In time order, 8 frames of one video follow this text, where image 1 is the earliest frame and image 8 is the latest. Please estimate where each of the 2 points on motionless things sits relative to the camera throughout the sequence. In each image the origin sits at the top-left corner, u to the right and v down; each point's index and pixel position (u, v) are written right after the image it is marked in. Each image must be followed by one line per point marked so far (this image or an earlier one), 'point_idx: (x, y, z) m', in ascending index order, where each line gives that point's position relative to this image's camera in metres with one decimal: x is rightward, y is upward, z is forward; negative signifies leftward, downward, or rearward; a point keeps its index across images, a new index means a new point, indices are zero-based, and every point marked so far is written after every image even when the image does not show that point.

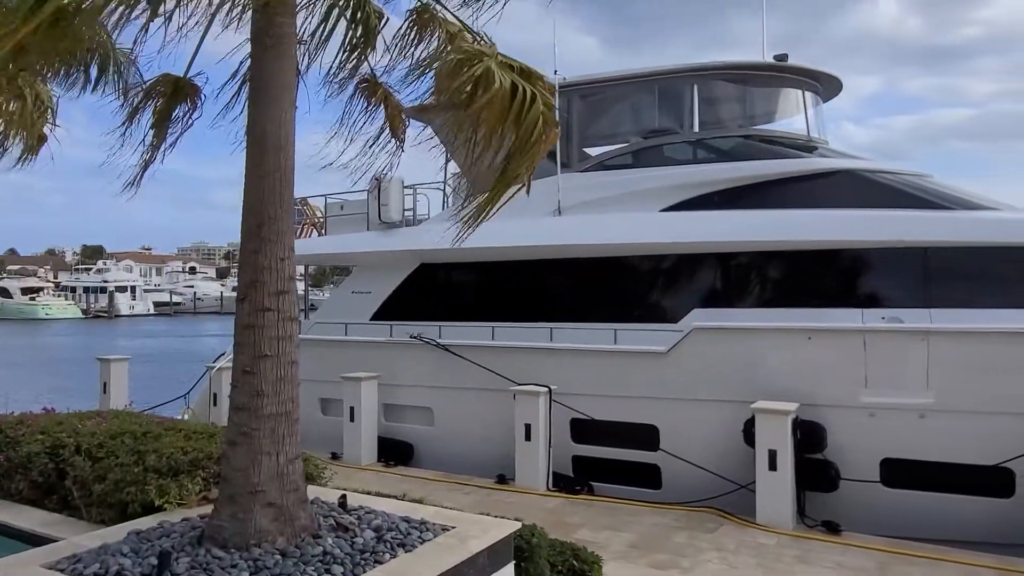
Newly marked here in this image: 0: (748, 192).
0: (+2.2, +0.9, +6.9) m
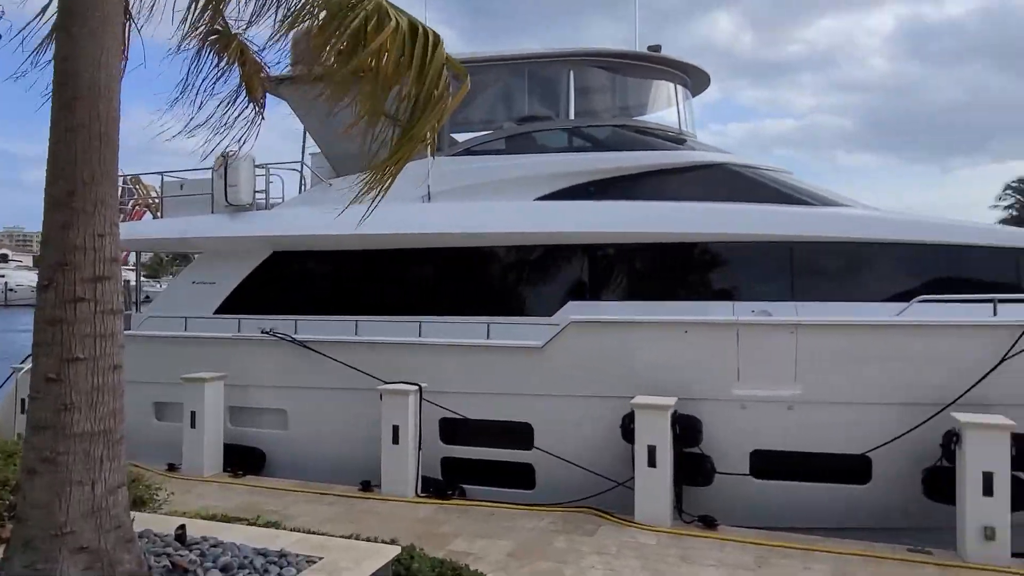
0: (+1.0, +1.0, +6.8) m
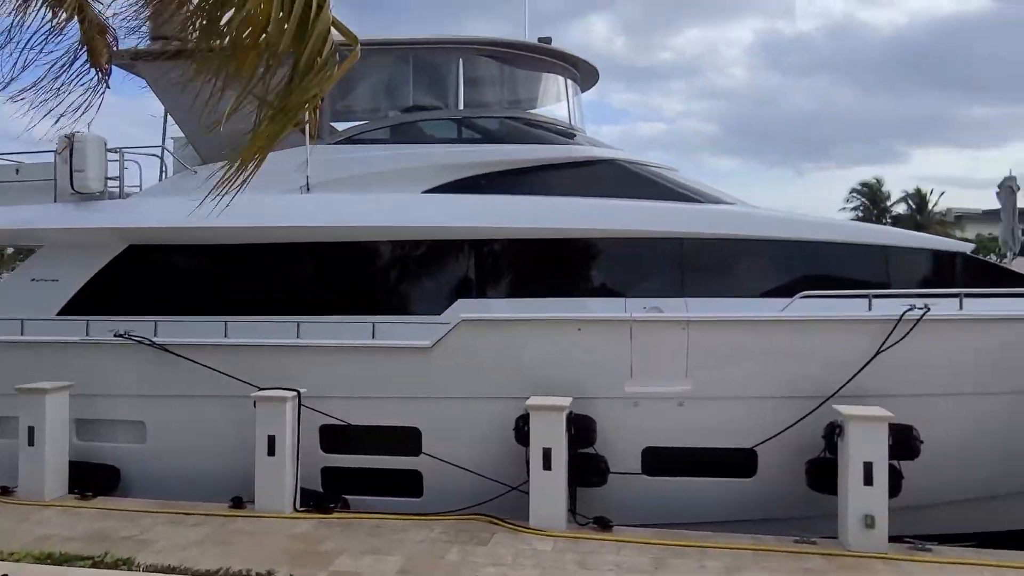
0: (0.0, +1.0, +6.6) m
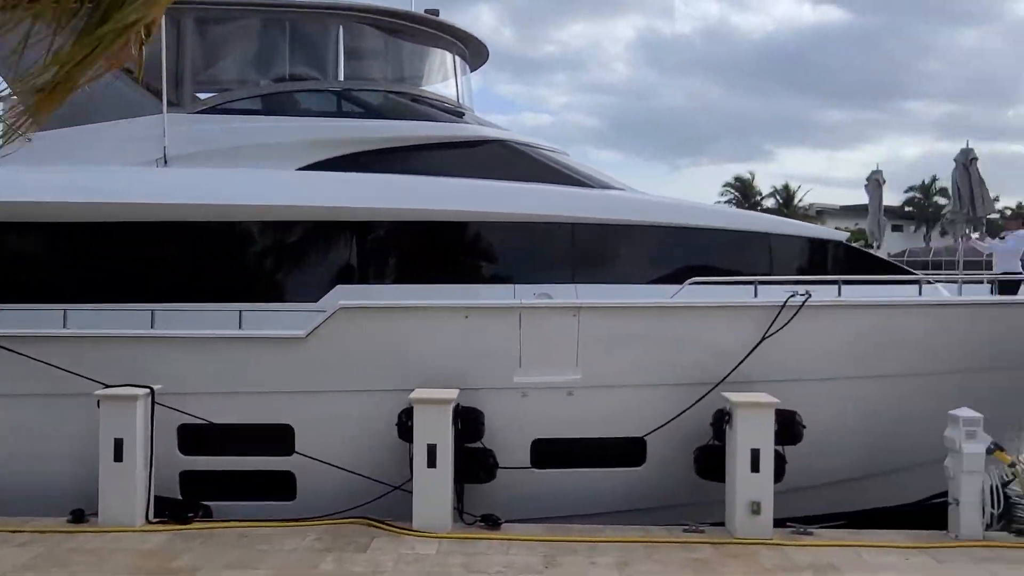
0: (-1.0, +1.1, +6.2) m
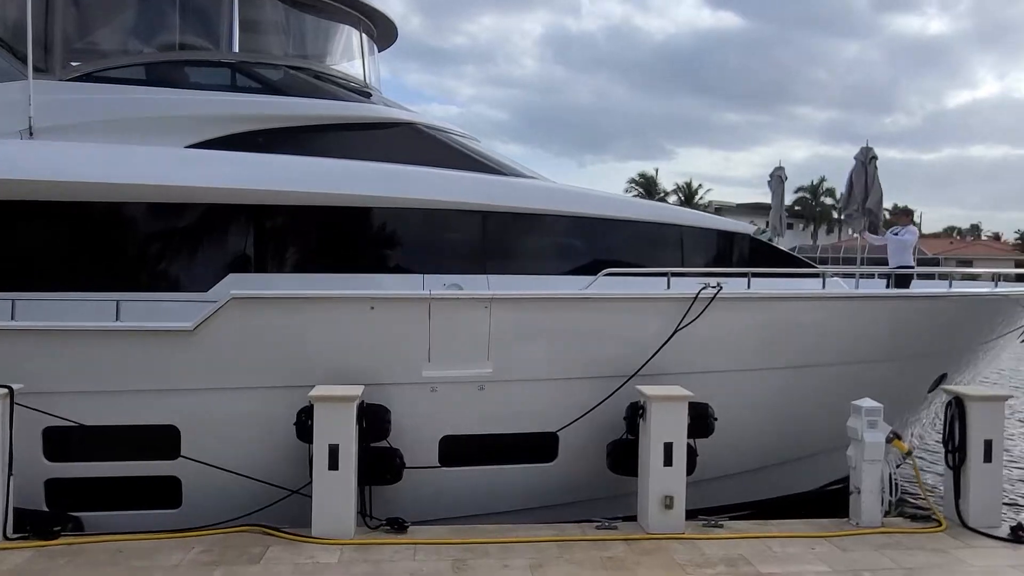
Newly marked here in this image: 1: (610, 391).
0: (-1.7, +1.2, +5.7) m
1: (+0.7, -0.7, +5.3) m
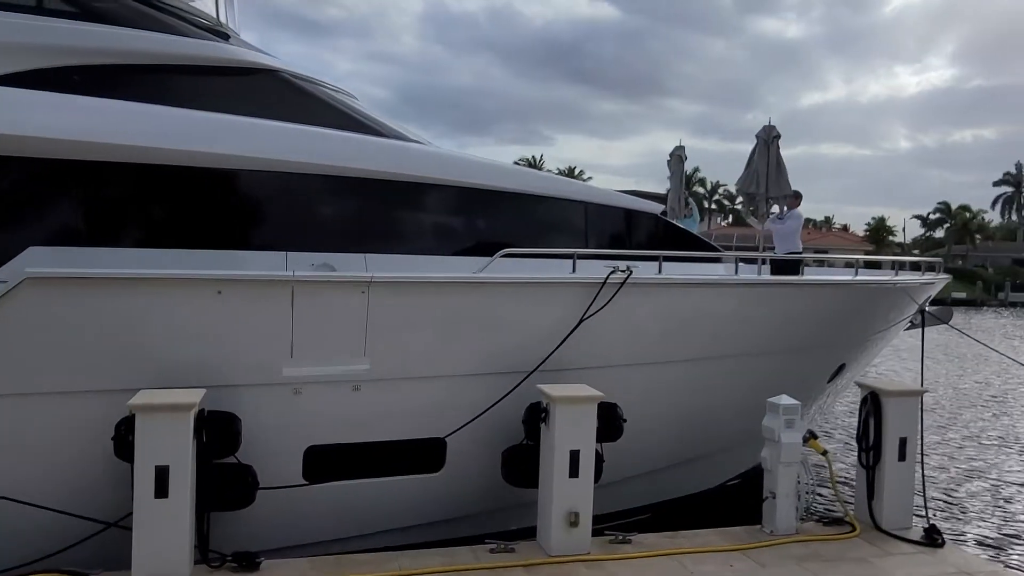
0: (-2.5, +1.3, +4.6) m
1: (0.0, -0.6, +4.6) m
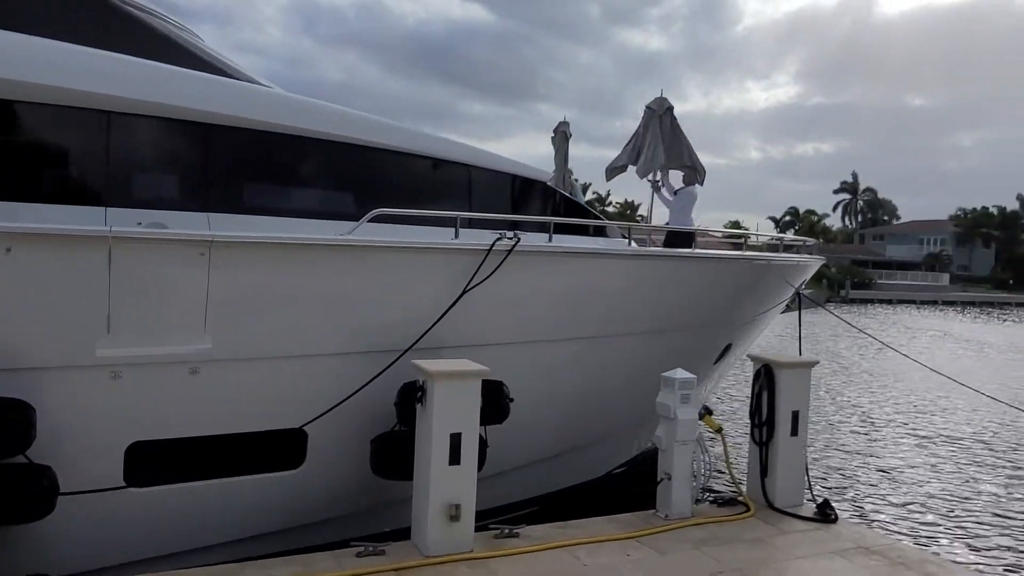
0: (-3.1, +1.5, +3.7) m
1: (-0.7, -0.4, +4.1) m
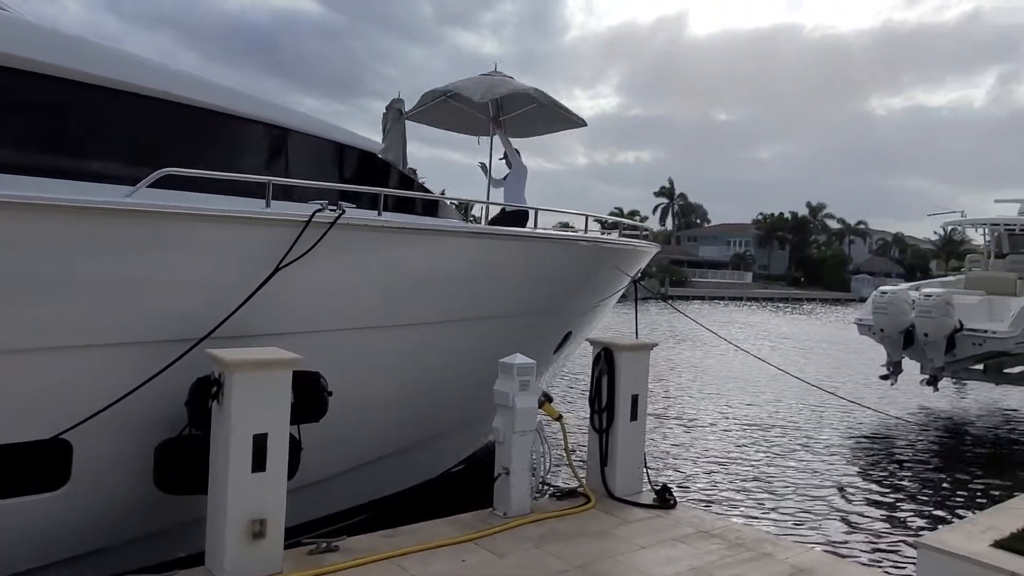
0: (-3.9, +1.6, +2.5) m
1: (-1.6, -0.3, +3.4) m
